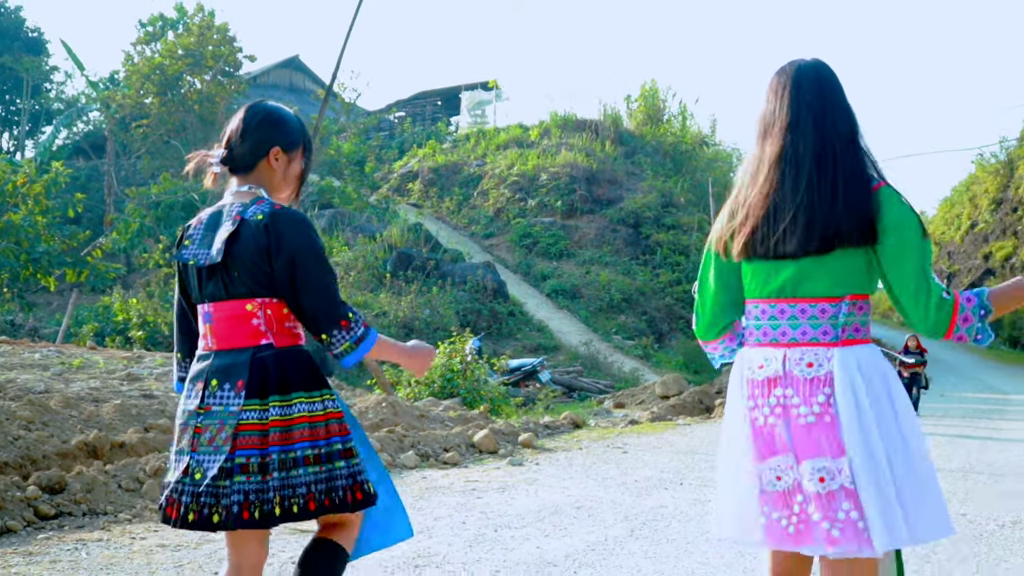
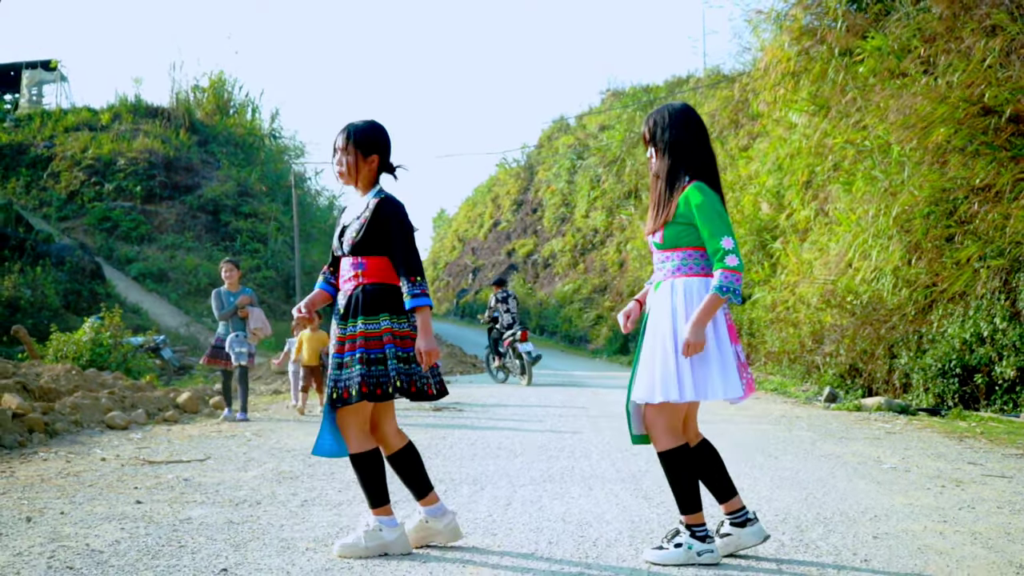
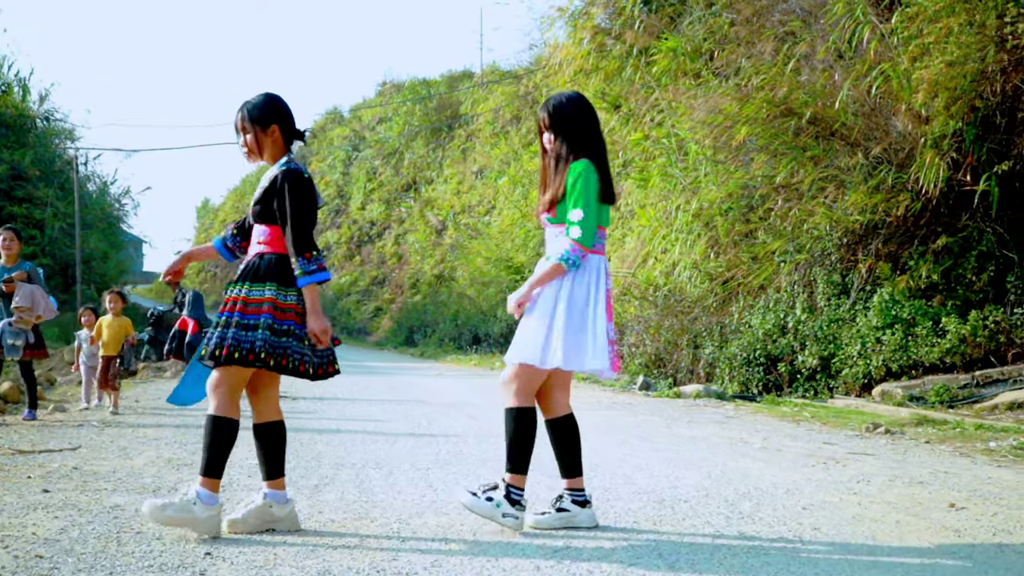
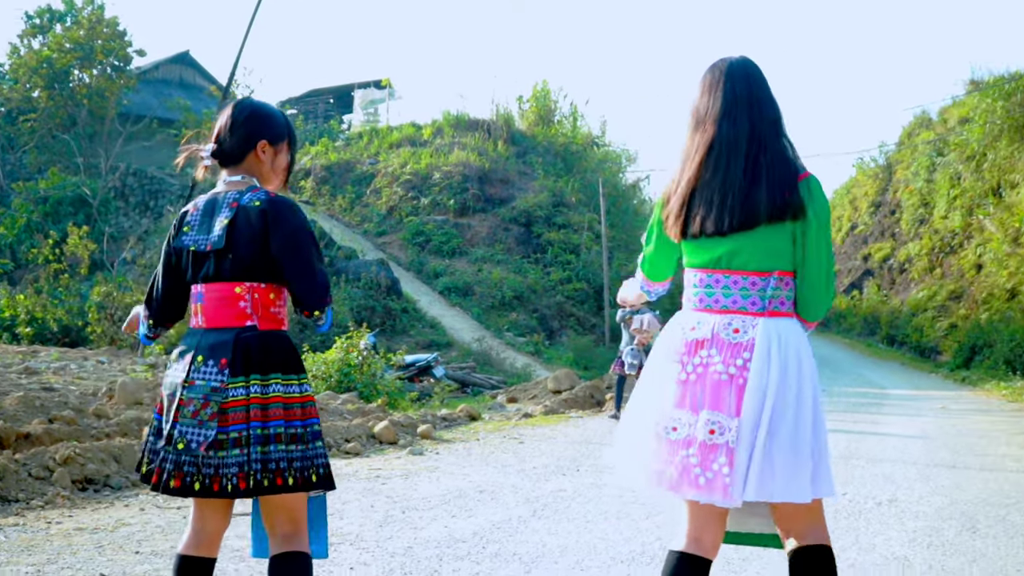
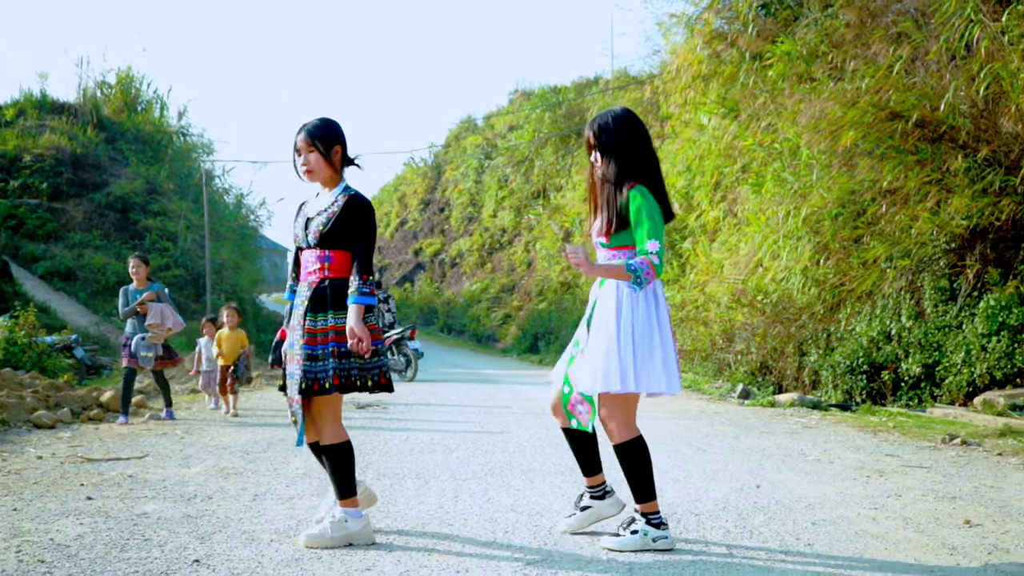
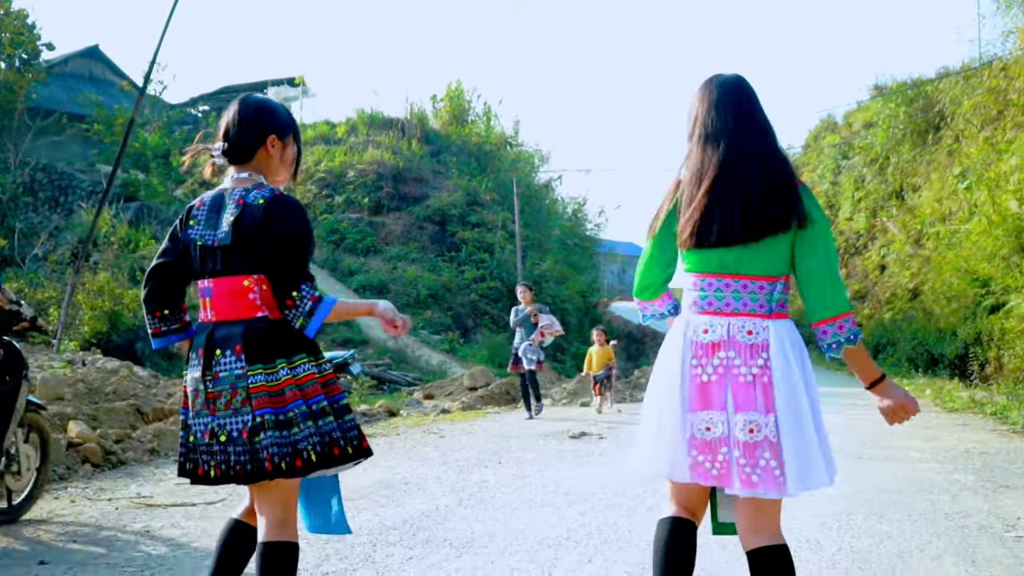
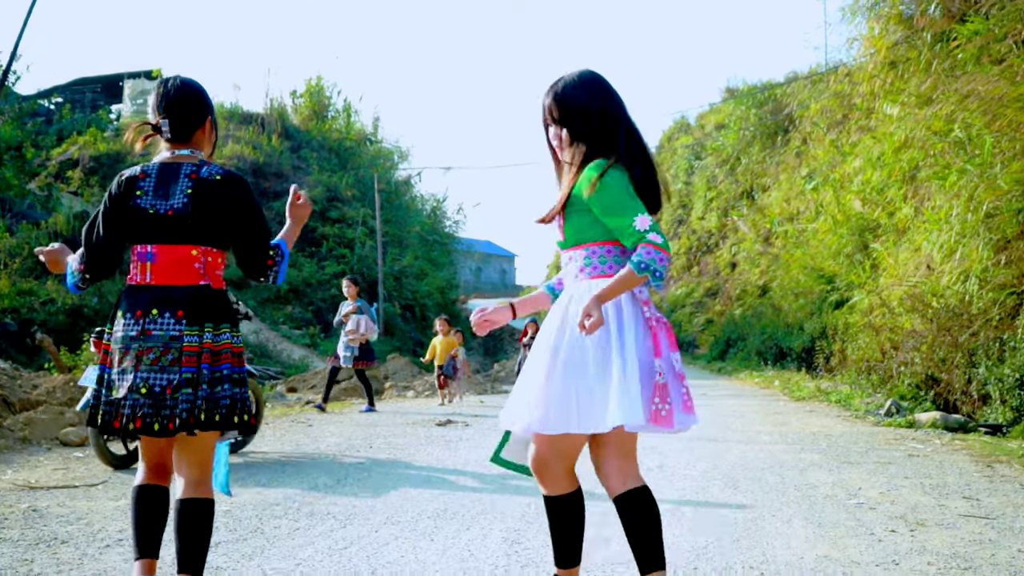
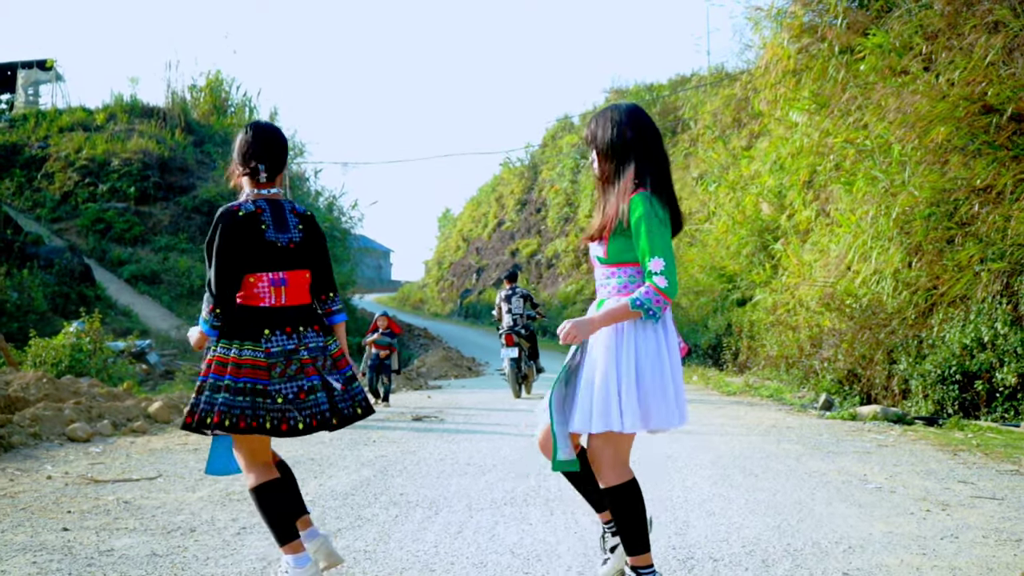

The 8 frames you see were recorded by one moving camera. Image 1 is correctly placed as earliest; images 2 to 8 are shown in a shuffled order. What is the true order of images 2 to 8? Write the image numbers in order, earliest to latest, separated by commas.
4, 6, 7, 8, 2, 5, 3
